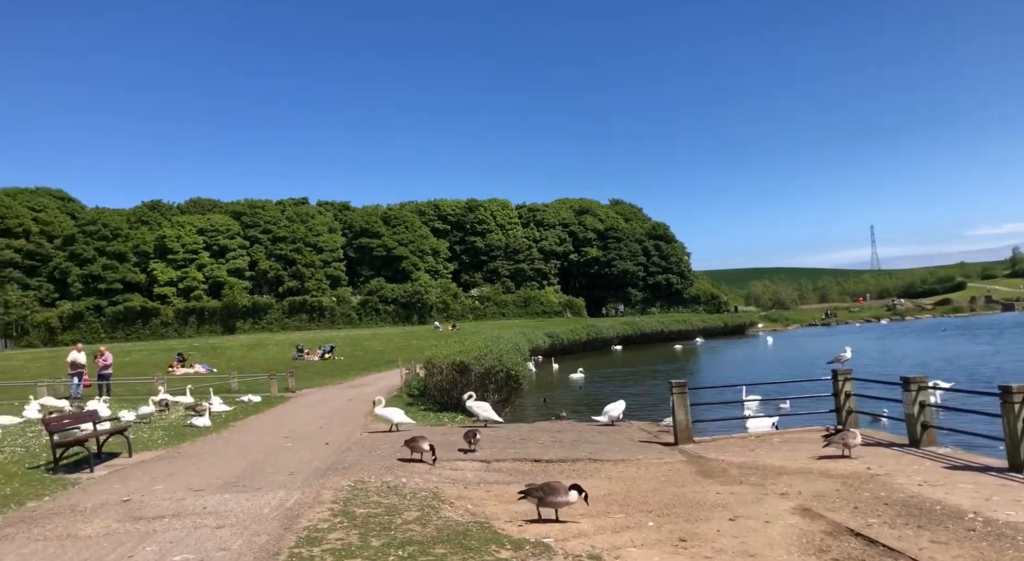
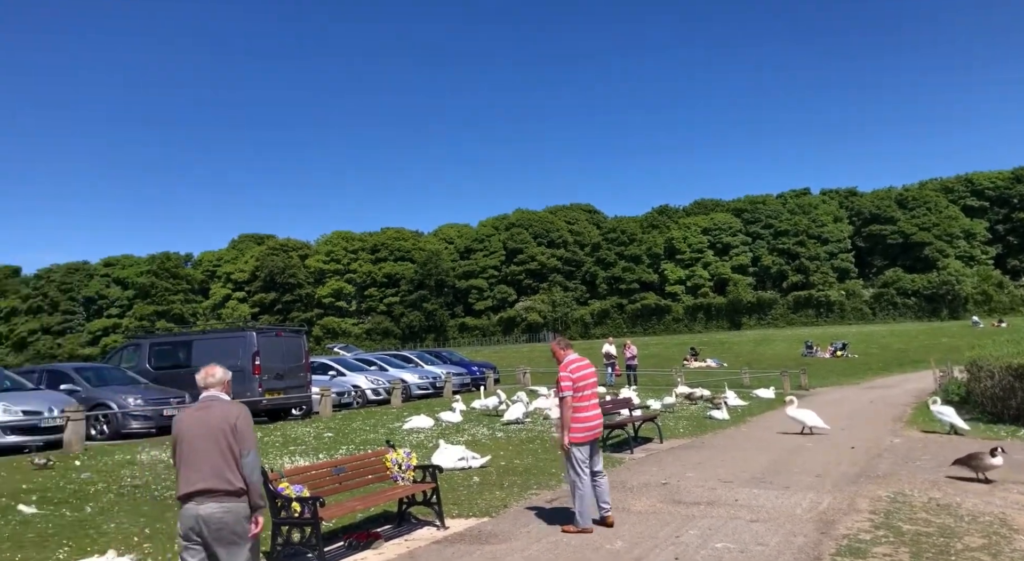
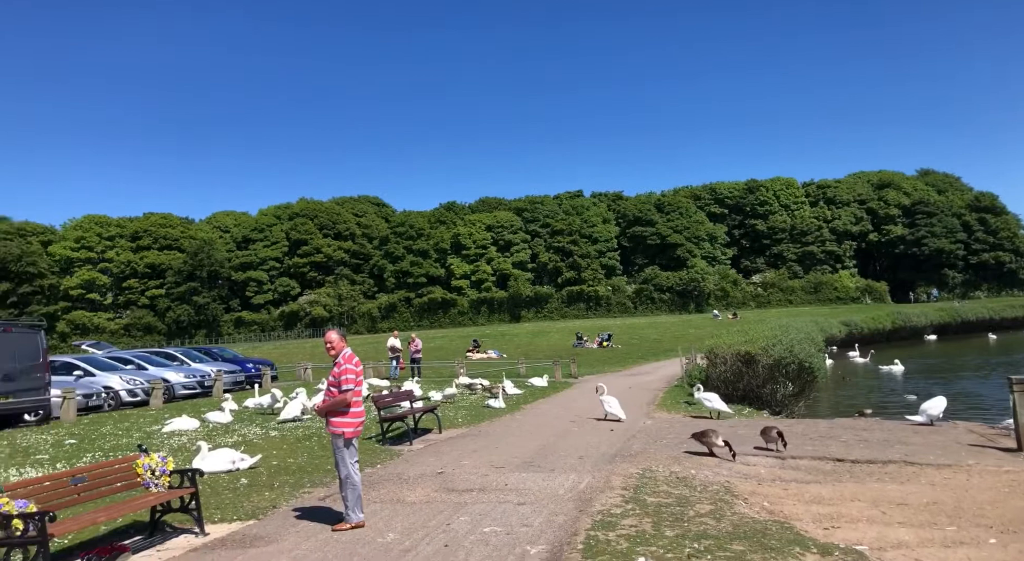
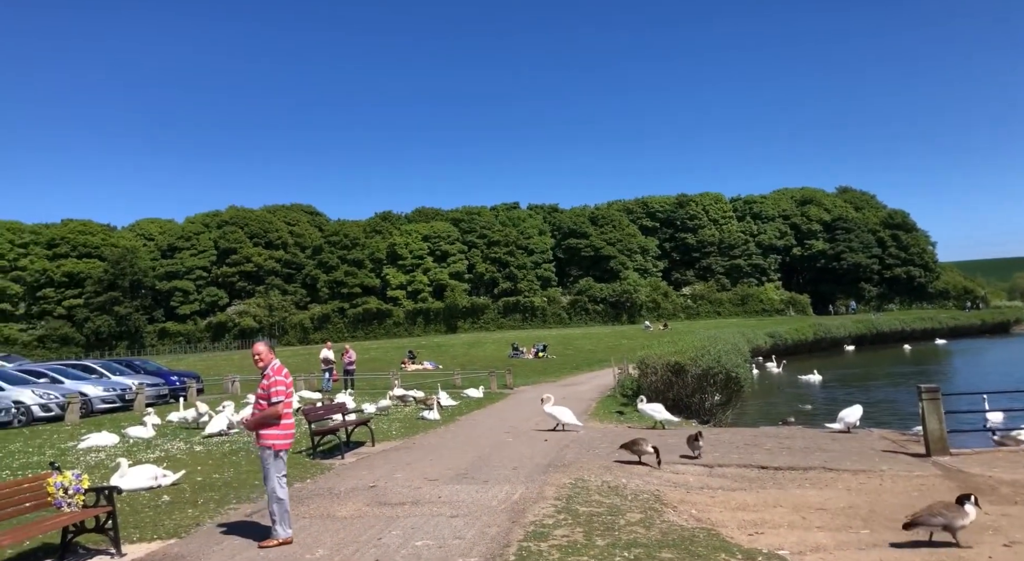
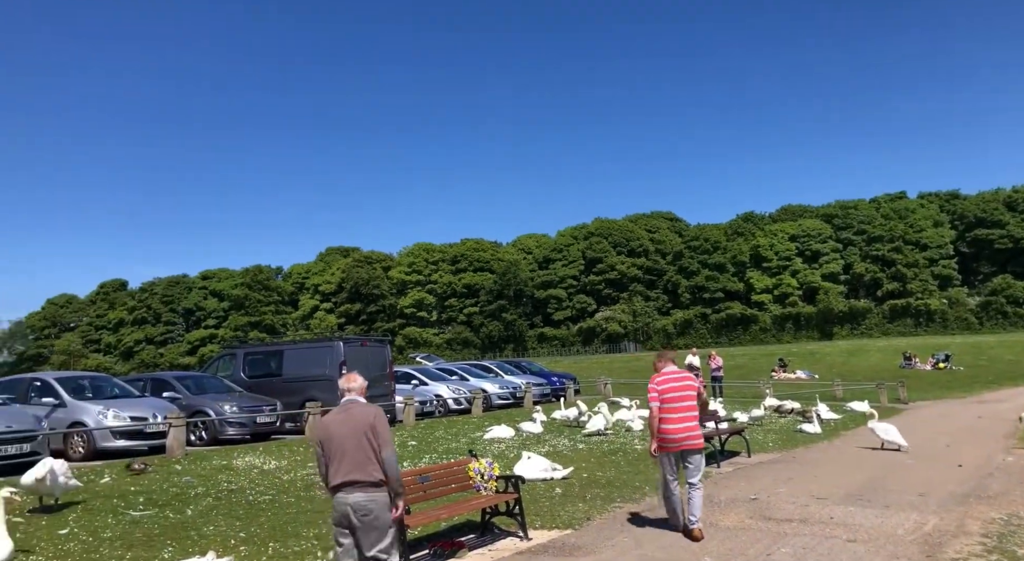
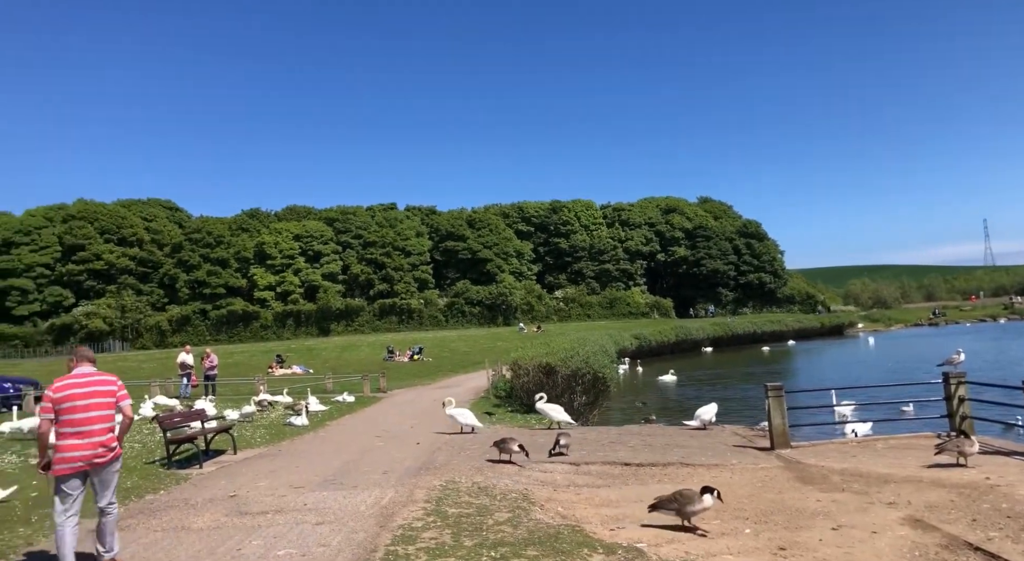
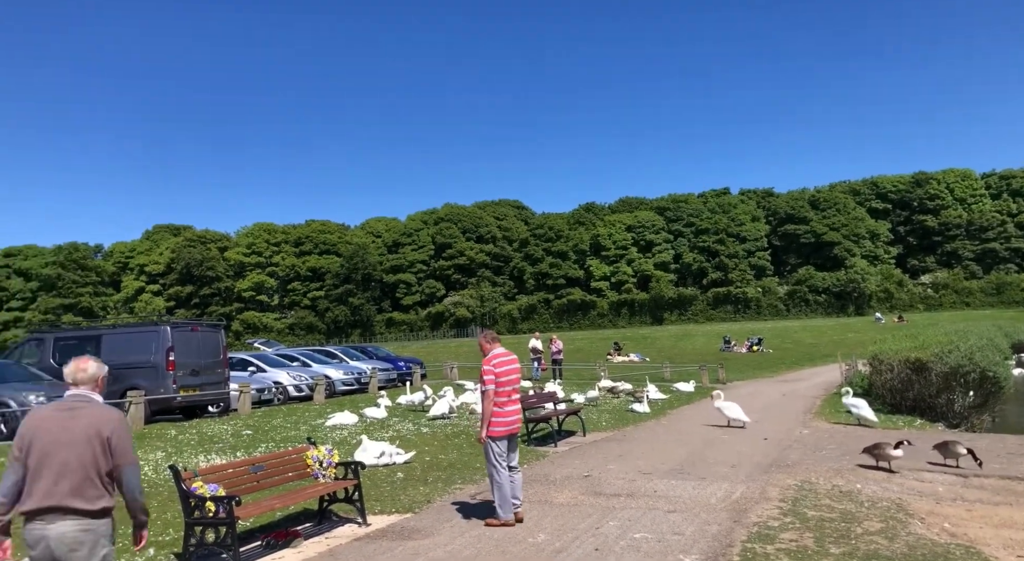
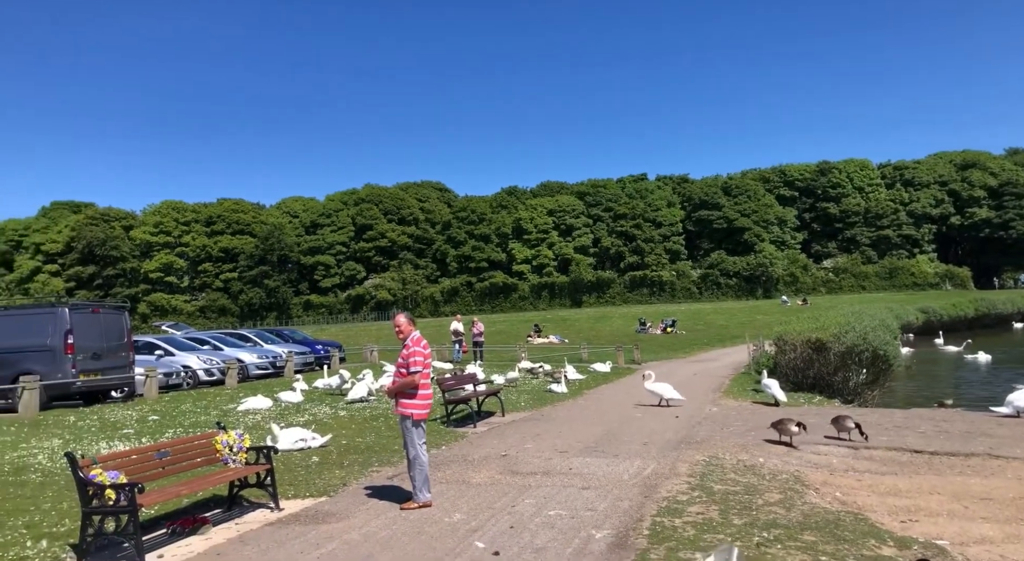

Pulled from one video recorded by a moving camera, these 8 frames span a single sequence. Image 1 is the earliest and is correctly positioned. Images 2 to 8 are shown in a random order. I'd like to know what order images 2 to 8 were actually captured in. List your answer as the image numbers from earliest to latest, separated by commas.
6, 4, 3, 8, 7, 2, 5
